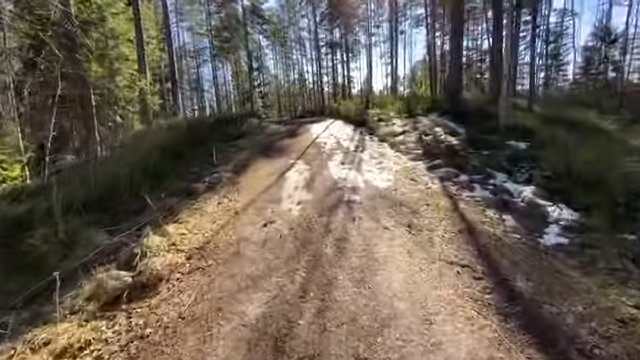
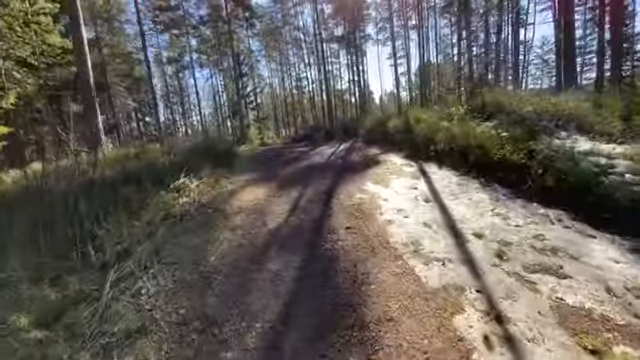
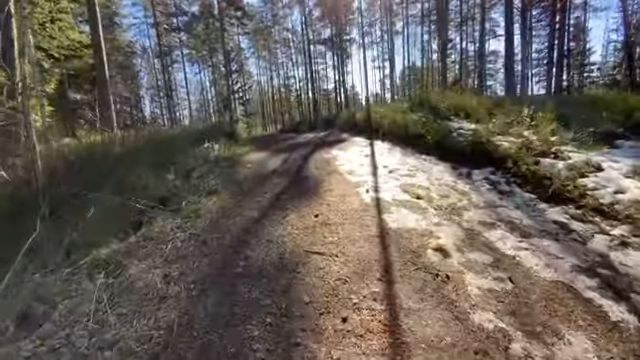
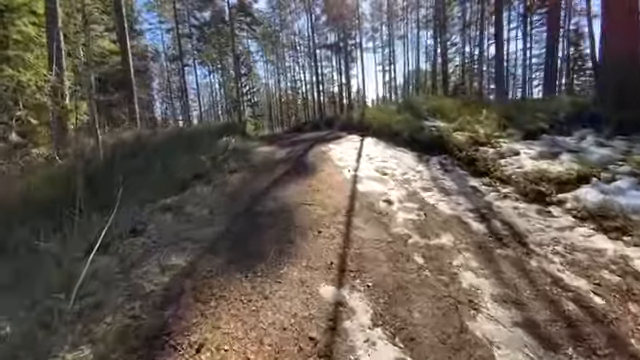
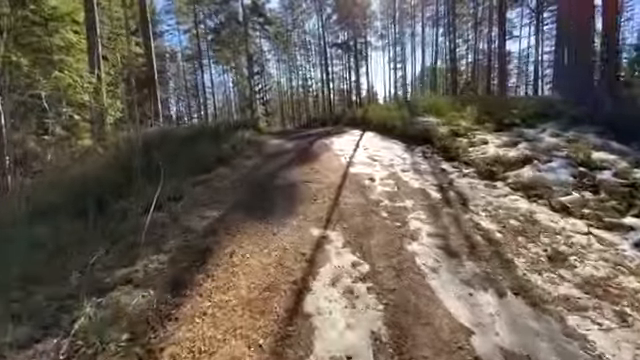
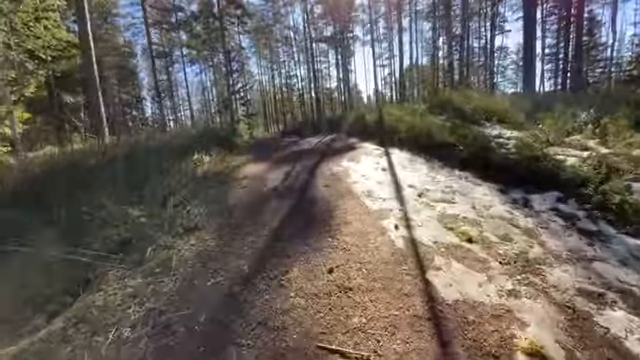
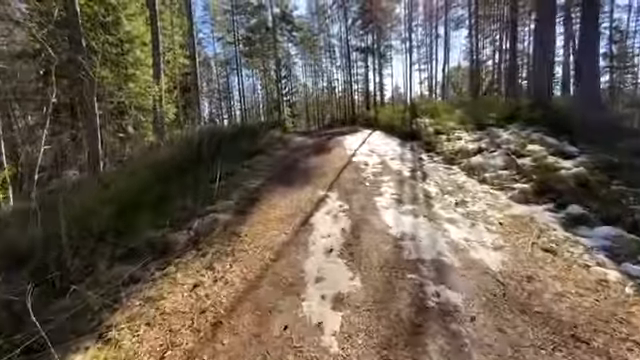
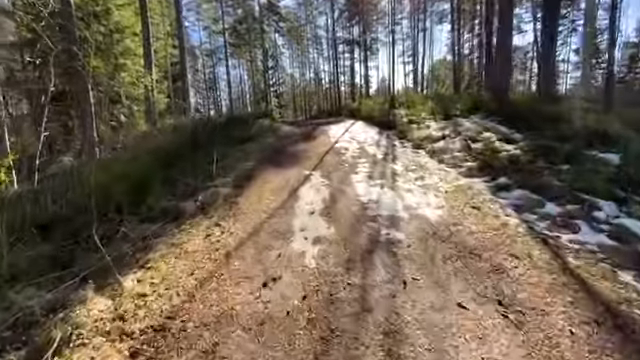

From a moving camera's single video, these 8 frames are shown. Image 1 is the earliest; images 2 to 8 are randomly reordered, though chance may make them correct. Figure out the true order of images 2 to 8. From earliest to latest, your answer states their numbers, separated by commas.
8, 7, 5, 4, 3, 6, 2
